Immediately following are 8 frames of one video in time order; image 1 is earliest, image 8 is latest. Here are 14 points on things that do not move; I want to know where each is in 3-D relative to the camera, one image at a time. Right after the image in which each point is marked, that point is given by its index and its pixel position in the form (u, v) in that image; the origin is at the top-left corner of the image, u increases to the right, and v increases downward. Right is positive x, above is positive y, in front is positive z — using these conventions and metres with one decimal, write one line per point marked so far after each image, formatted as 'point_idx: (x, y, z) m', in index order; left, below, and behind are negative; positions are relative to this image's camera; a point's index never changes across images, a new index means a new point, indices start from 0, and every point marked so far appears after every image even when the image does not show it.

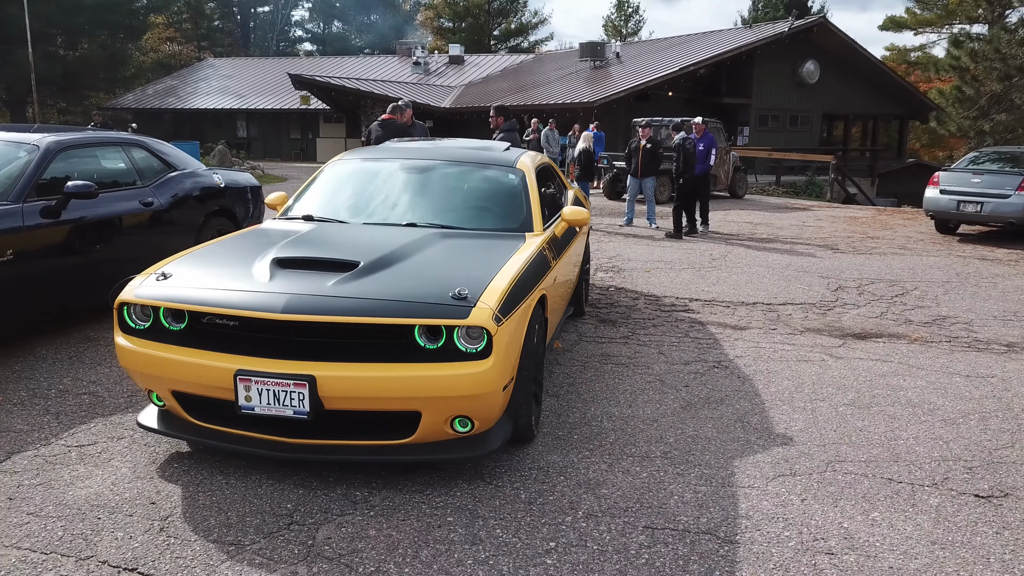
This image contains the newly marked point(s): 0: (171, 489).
0: (-1.2, -0.7, +3.0) m
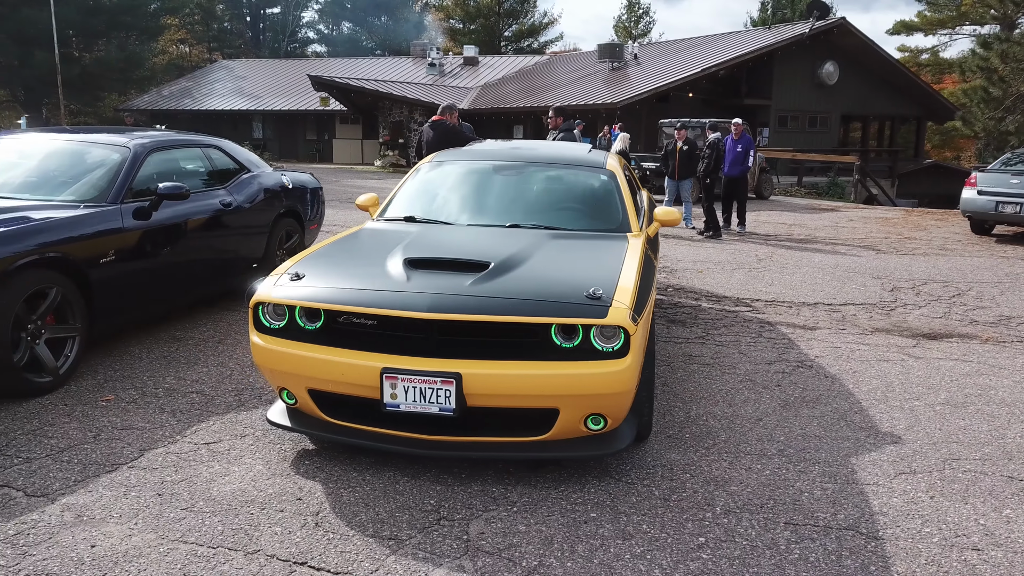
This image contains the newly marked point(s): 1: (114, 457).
0: (-0.7, -0.7, +3.0) m
1: (-1.6, -0.7, +3.3) m
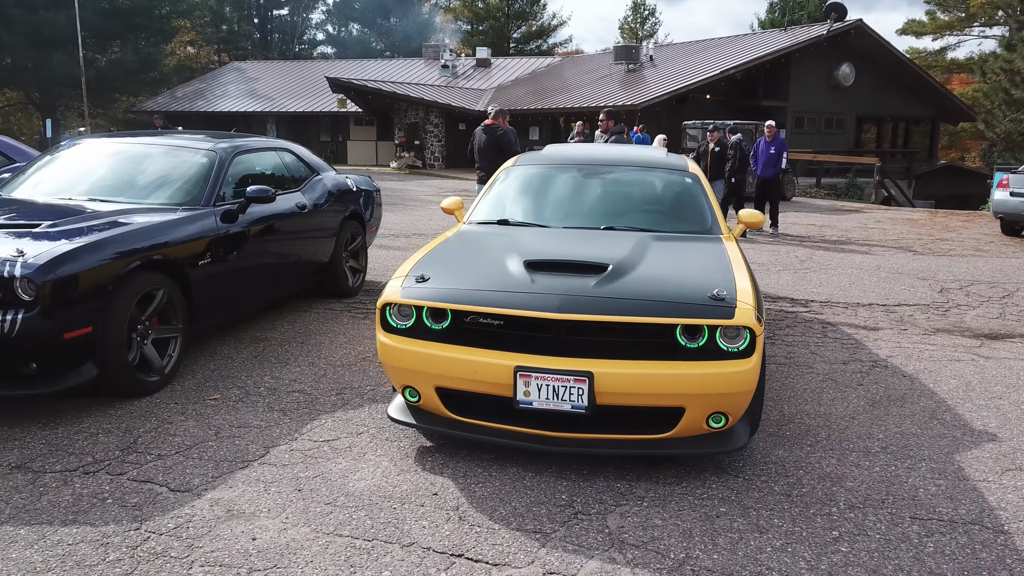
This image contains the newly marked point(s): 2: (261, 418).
0: (-0.3, -0.7, +3.1) m
1: (-1.1, -0.7, +3.4) m
2: (-1.1, -0.6, +3.8) m
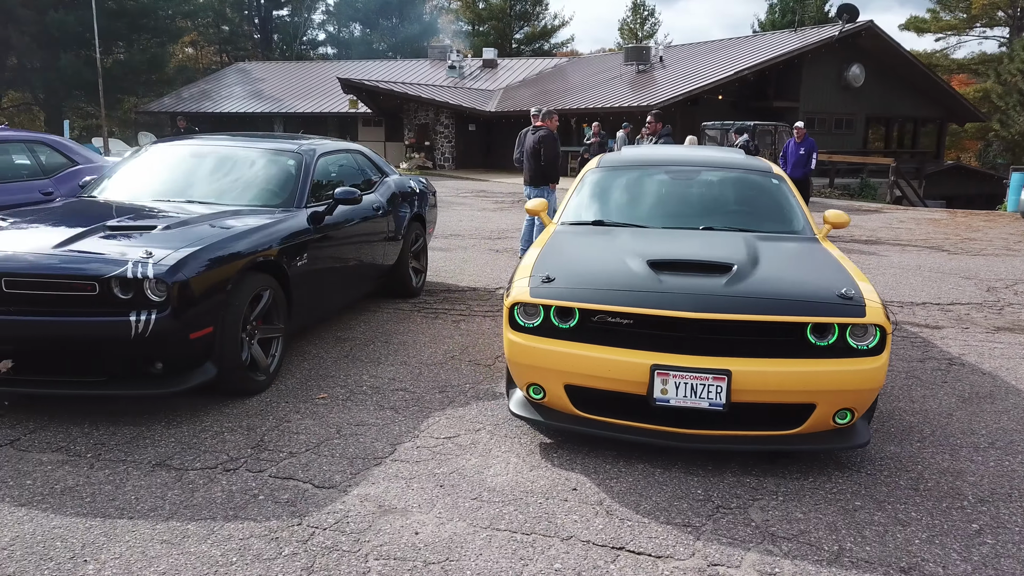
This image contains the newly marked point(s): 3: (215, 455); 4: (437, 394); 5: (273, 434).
0: (+0.2, -0.7, +3.2) m
1: (-0.6, -0.7, +3.4) m
2: (-0.6, -0.6, +3.8) m
3: (-1.2, -0.7, +3.3) m
4: (-0.4, -0.5, +4.2) m
5: (-1.0, -0.6, +3.6) m
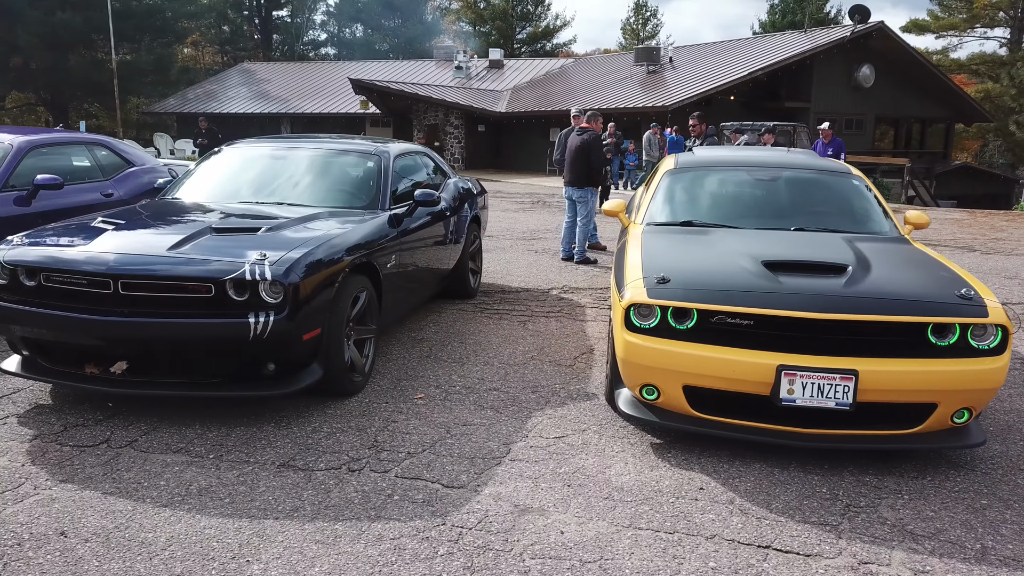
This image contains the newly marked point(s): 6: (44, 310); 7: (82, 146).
0: (+0.7, -0.7, +3.2) m
1: (-0.1, -0.7, +3.4) m
2: (-0.1, -0.6, +3.9) m
3: (-0.7, -0.7, +3.3) m
4: (+0.1, -0.5, +4.2) m
5: (-0.6, -0.6, +3.6) m
6: (-2.0, -0.1, +3.6) m
7: (-3.4, +1.1, +6.5) m
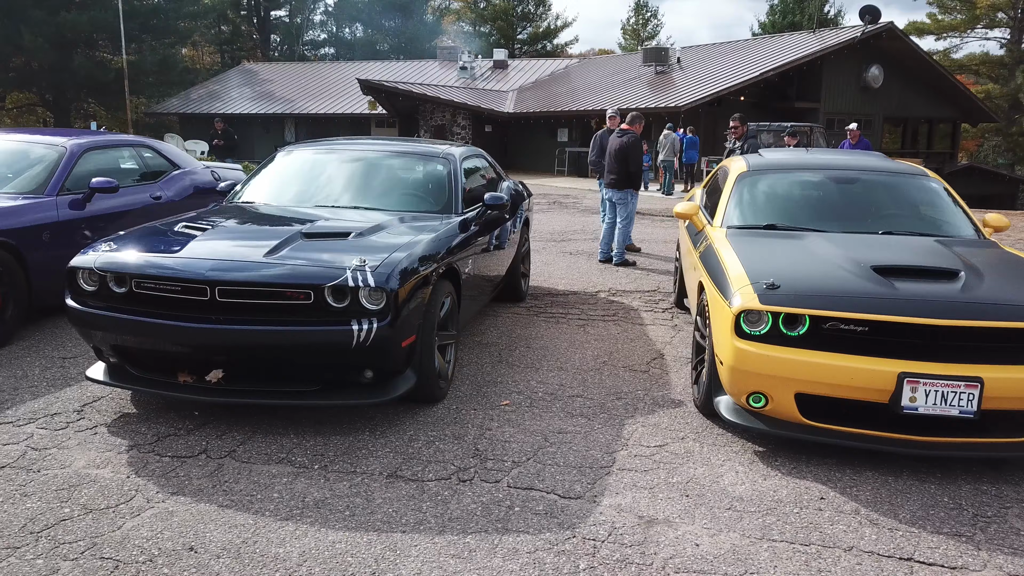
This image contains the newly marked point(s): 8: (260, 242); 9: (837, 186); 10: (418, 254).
0: (+1.2, -0.8, +3.2) m
1: (+0.3, -0.7, +3.4) m
2: (+0.3, -0.6, +3.8) m
3: (-0.3, -0.7, +3.3) m
4: (+0.5, -0.6, +4.1) m
5: (-0.1, -0.7, +3.5) m
6: (-1.6, -0.1, +3.5) m
7: (-3.0, +1.1, +6.4) m
8: (-1.1, +0.2, +3.7) m
9: (+1.9, +0.6, +4.8) m
10: (-0.4, +0.2, +3.8) m
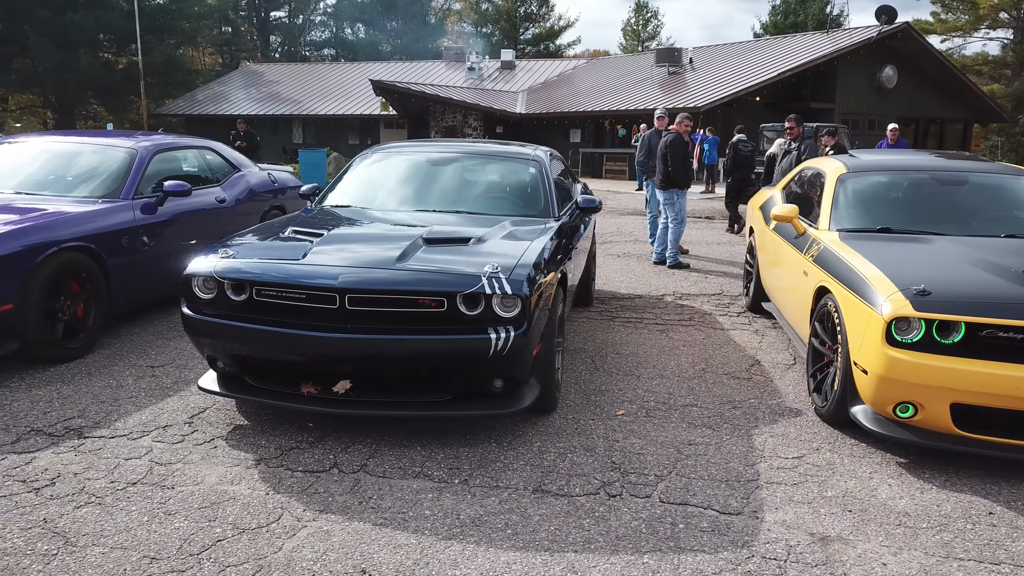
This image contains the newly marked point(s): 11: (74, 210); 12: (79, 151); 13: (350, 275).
0: (+1.7, -0.8, +3.1) m
1: (+0.9, -0.7, +3.3) m
2: (+0.8, -0.7, +3.7) m
3: (+0.3, -0.7, +3.2) m
4: (+1.1, -0.6, +4.0) m
5: (+0.4, -0.7, +3.4) m
6: (-1.0, -0.2, +3.4) m
7: (-2.4, +1.1, +6.3) m
8: (-0.6, +0.2, +3.6) m
9: (+2.4, +0.6, +4.7) m
10: (+0.1, +0.1, +3.7) m
11: (-2.5, +0.4, +4.7) m
12: (-2.9, +0.9, +5.5) m
13: (-0.7, +0.1, +3.3) m
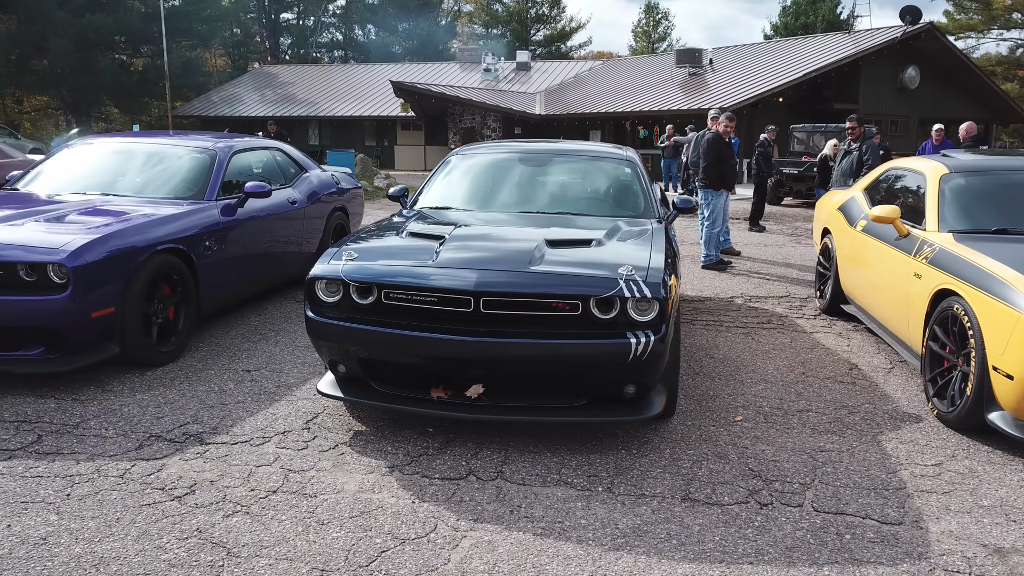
0: (+2.3, -0.8, +3.0) m
1: (+1.4, -0.7, +3.2) m
2: (+1.4, -0.7, +3.6) m
3: (+0.8, -0.7, +3.1) m
4: (+1.6, -0.6, +3.9) m
5: (+1.0, -0.7, +3.3) m
6: (-0.5, -0.2, +3.3) m
7: (-1.9, +1.0, +6.2) m
8: (-0.1, +0.2, +3.5) m
9: (+3.0, +0.6, +4.6) m
10: (+0.7, +0.1, +3.6) m
11: (-2.0, +0.4, +4.7) m
12: (-2.4, +0.9, +5.5) m
13: (-0.1, 0.0, +3.2) m
